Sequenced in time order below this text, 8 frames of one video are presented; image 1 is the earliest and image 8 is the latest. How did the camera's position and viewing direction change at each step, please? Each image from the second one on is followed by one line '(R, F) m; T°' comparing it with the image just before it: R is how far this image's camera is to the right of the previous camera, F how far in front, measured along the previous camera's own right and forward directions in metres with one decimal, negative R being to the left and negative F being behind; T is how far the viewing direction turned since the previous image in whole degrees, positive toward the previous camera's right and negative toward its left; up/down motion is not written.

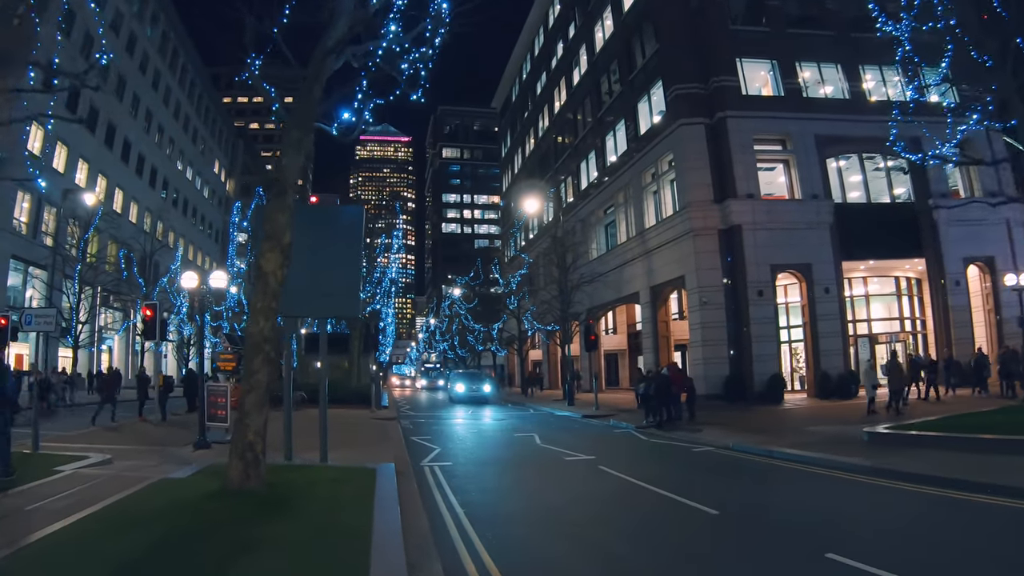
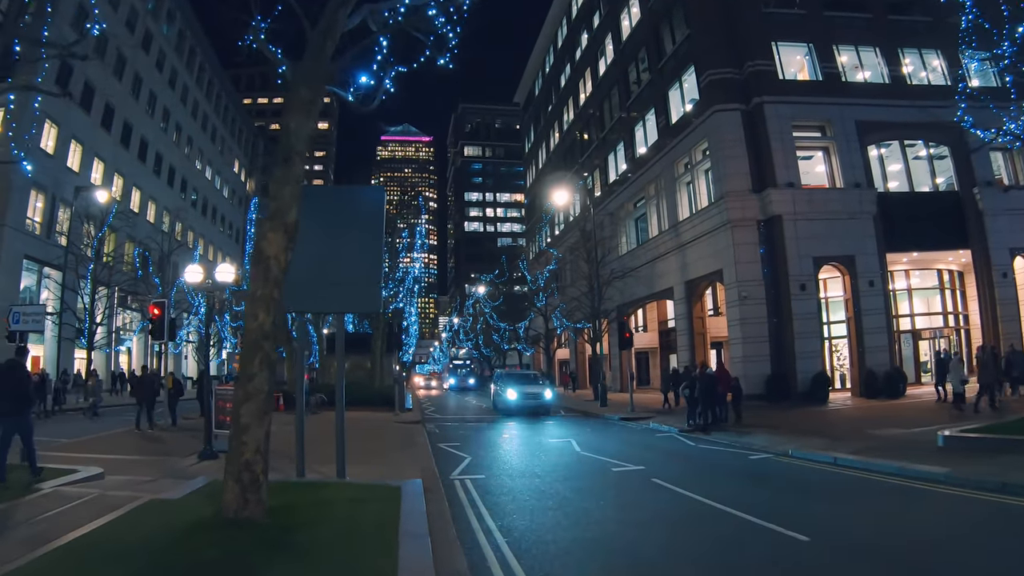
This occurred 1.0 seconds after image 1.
(-0.2, +1.1) m; -2°
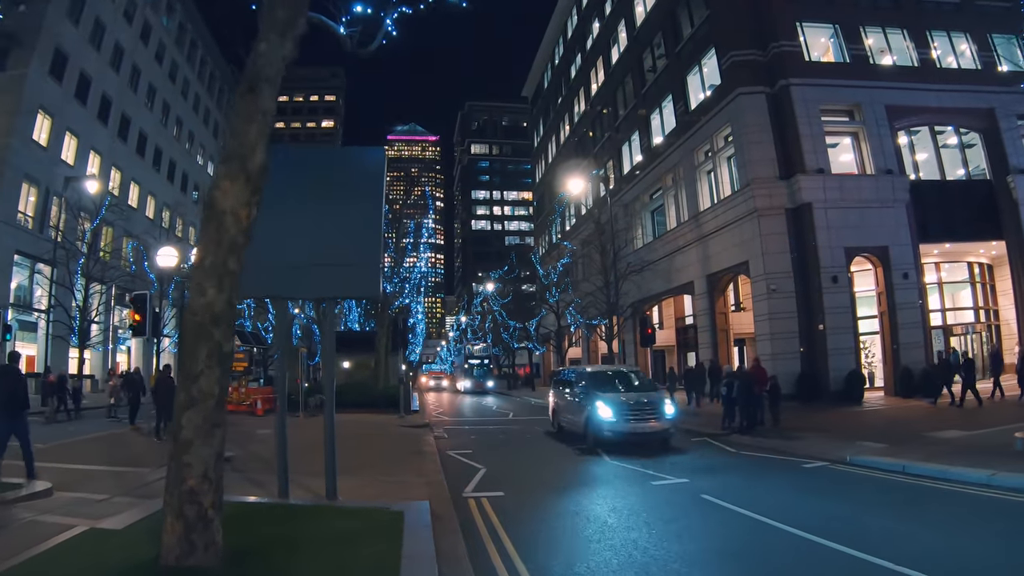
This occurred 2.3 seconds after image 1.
(-0.2, +1.4) m; -1°
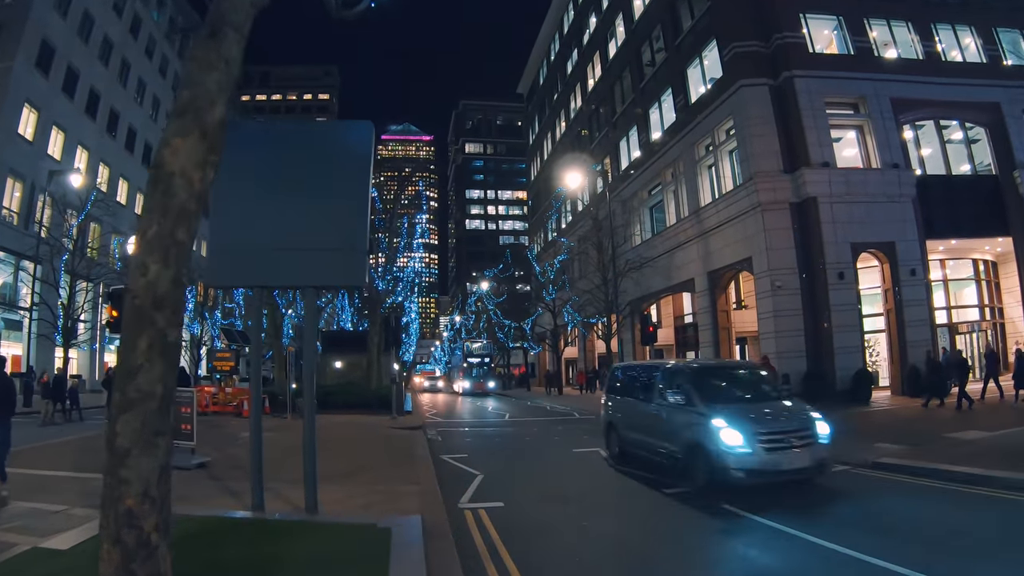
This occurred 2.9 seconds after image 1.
(-0.1, +0.8) m; +1°
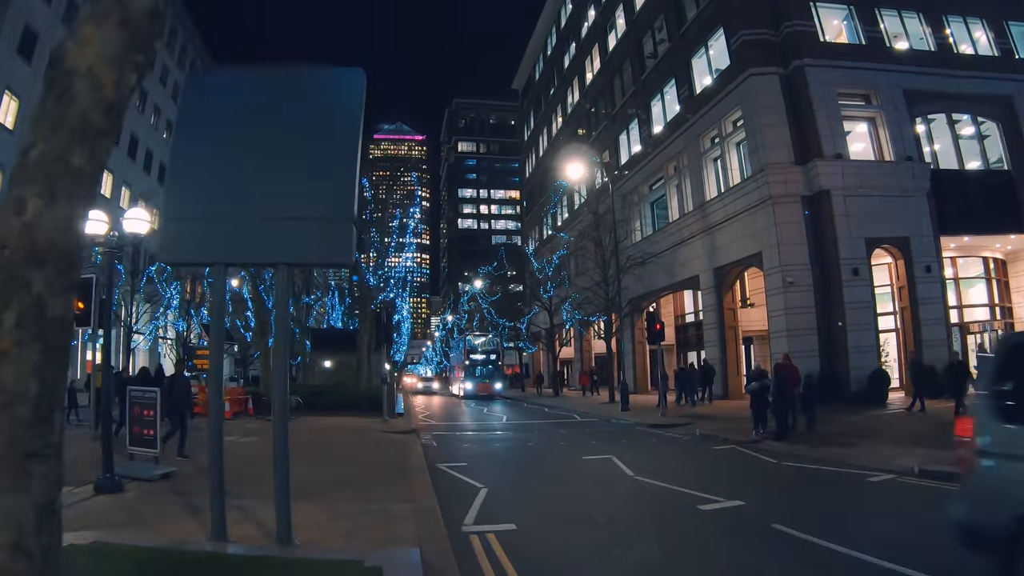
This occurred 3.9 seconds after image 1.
(-0.2, +1.2) m; +1°
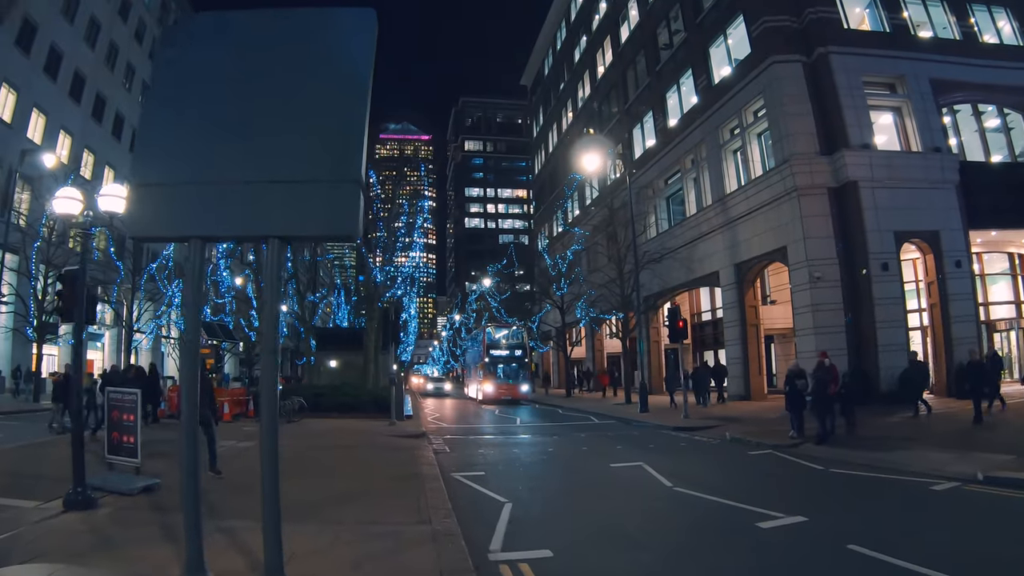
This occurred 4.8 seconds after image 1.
(-0.2, +0.9) m; -1°
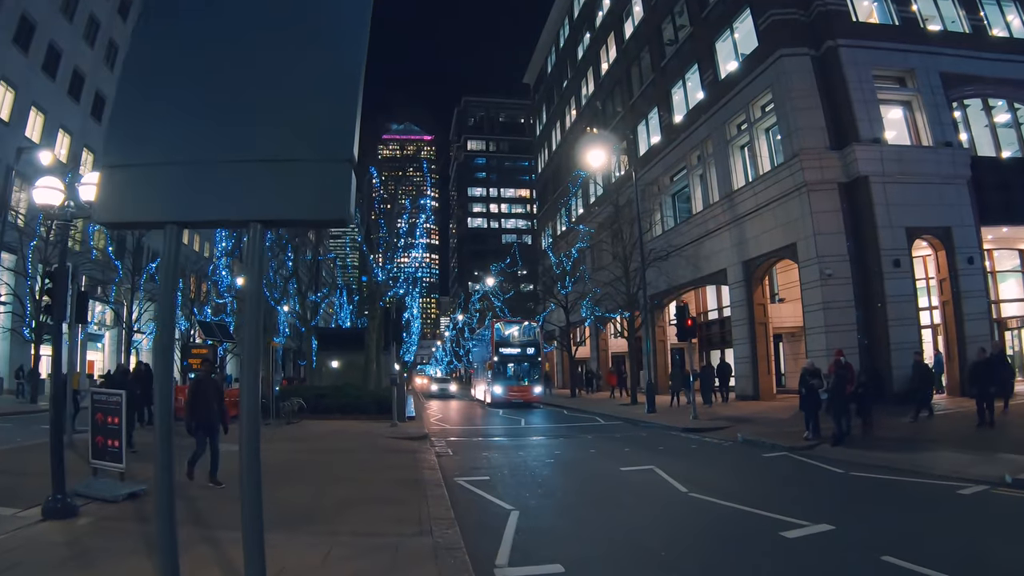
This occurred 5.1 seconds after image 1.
(0.0, +0.4) m; 0°
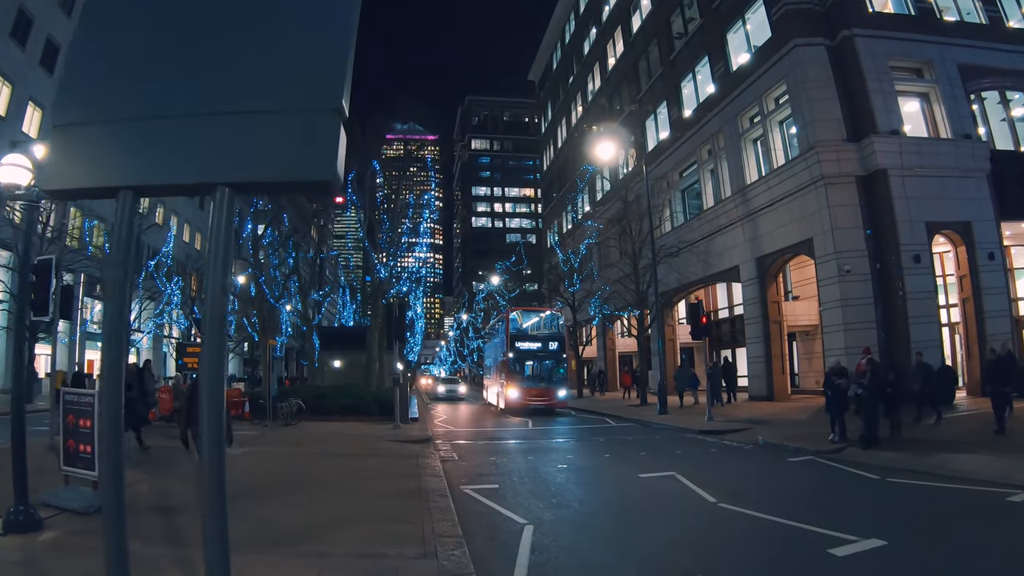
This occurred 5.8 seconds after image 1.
(-0.1, +0.6) m; 0°
